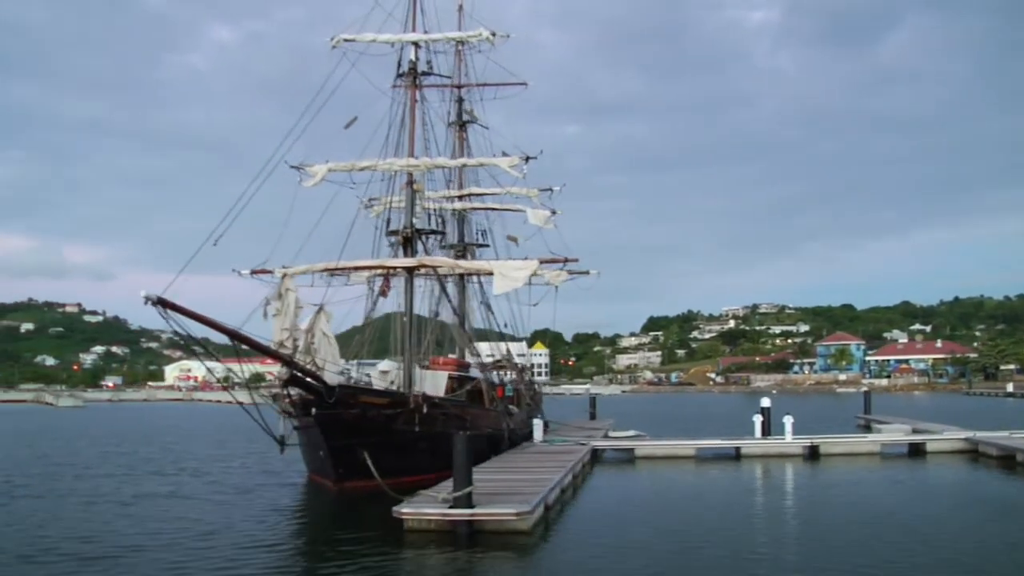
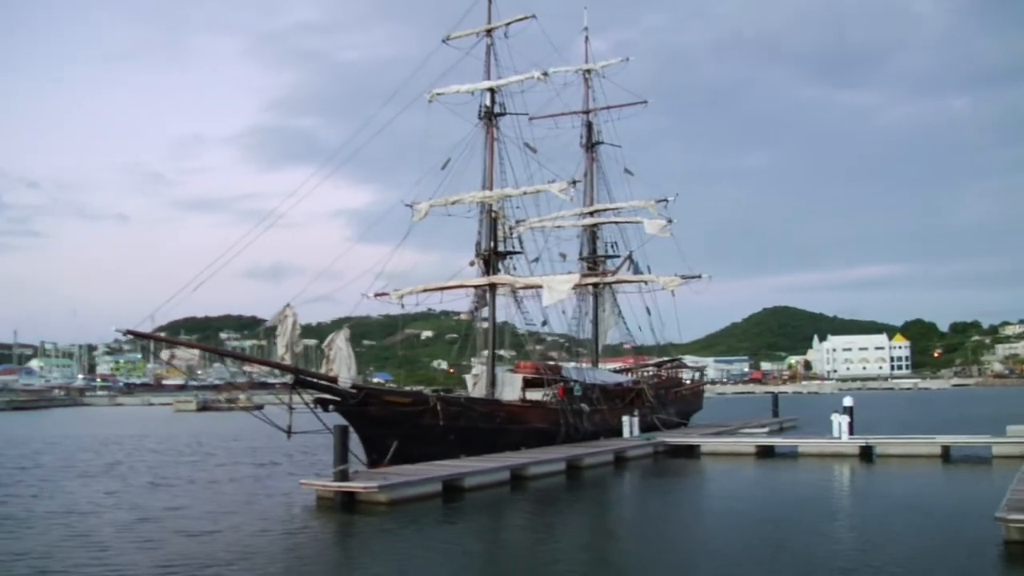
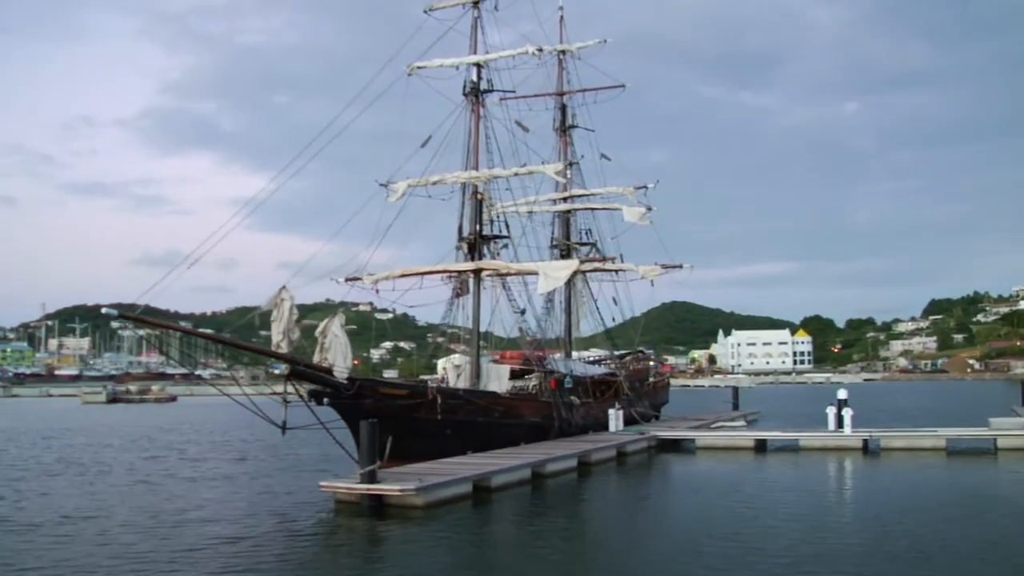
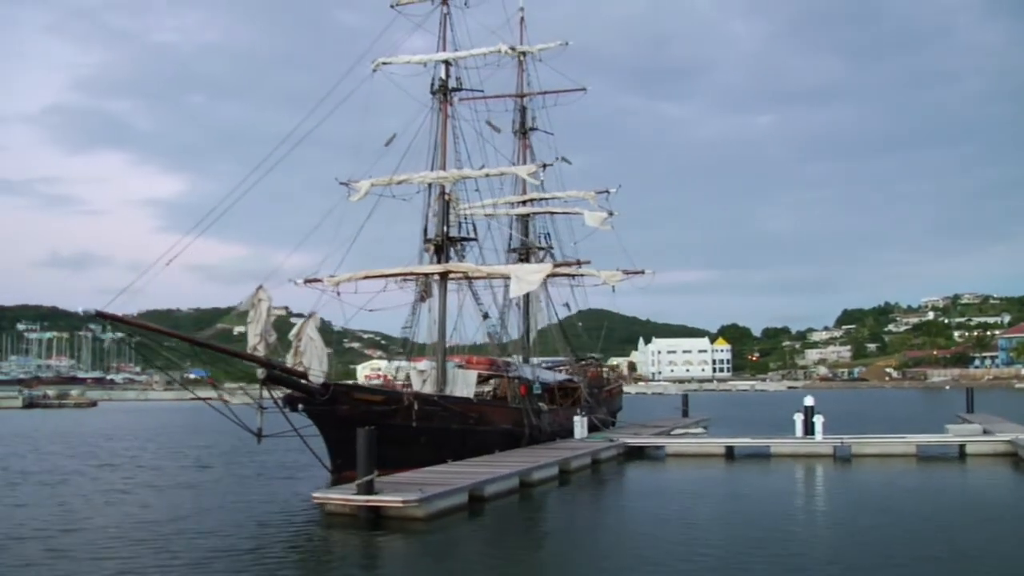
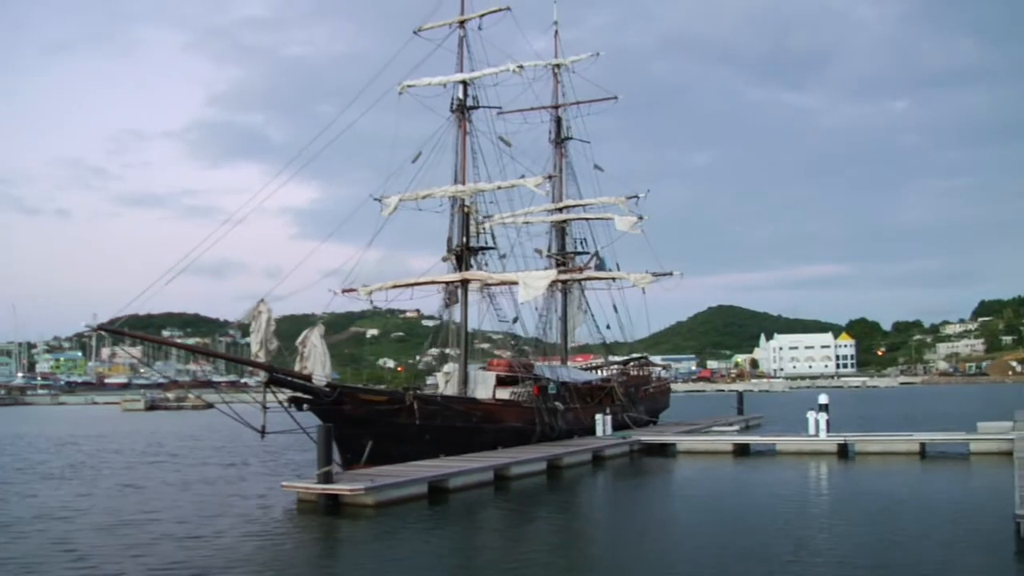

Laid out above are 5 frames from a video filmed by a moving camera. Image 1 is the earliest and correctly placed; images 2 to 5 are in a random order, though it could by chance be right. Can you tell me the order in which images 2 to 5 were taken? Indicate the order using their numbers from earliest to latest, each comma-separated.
4, 3, 5, 2
